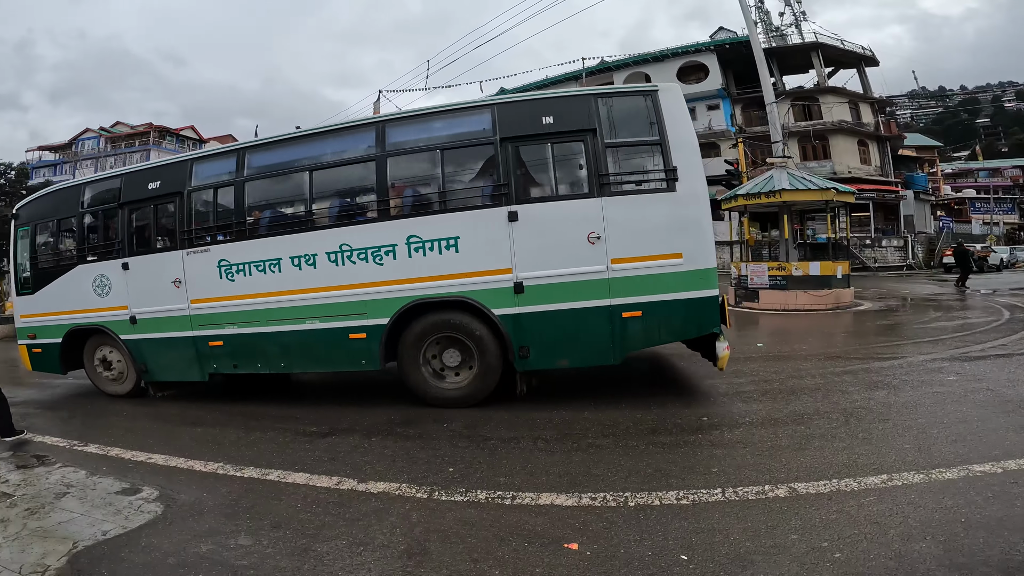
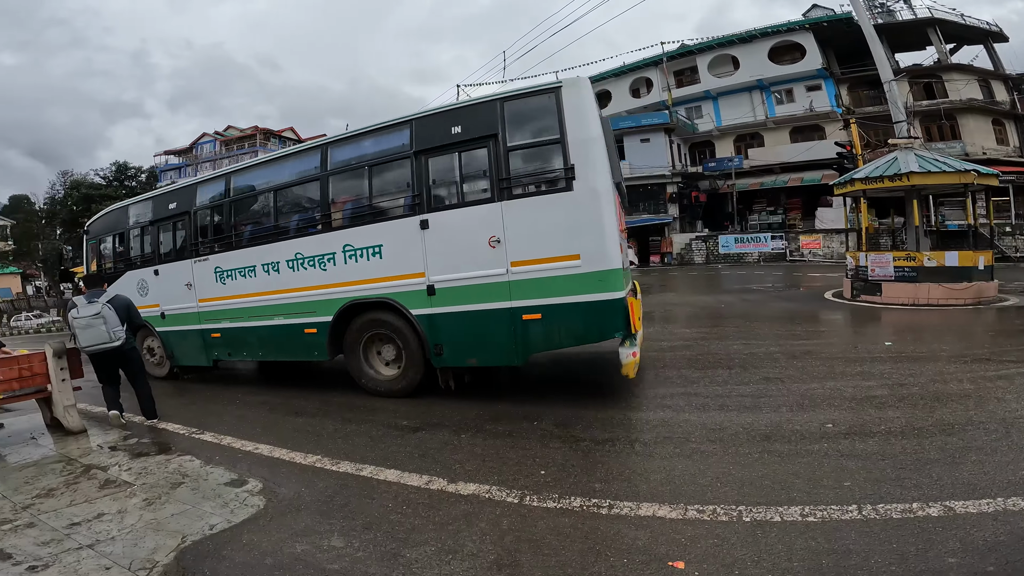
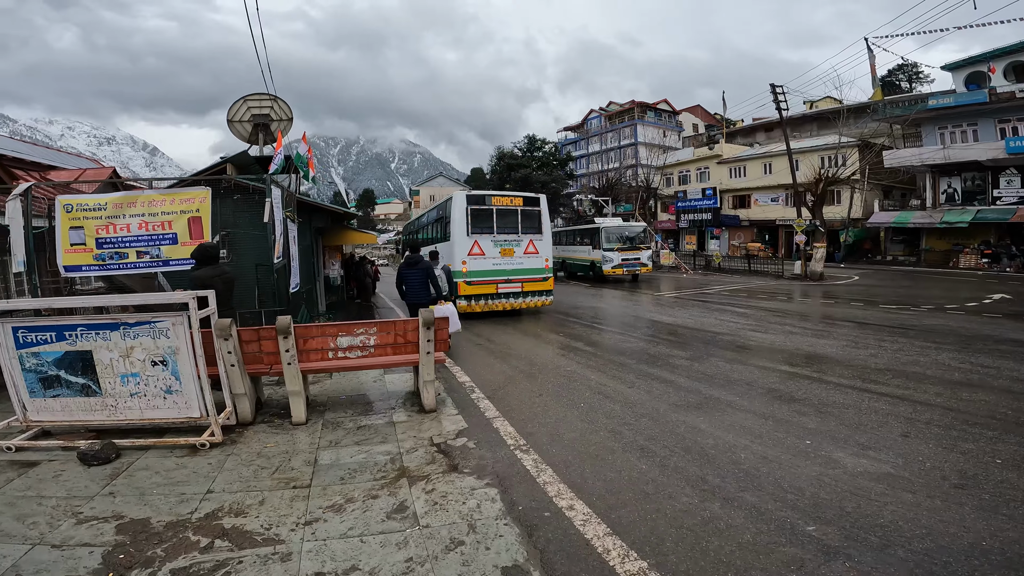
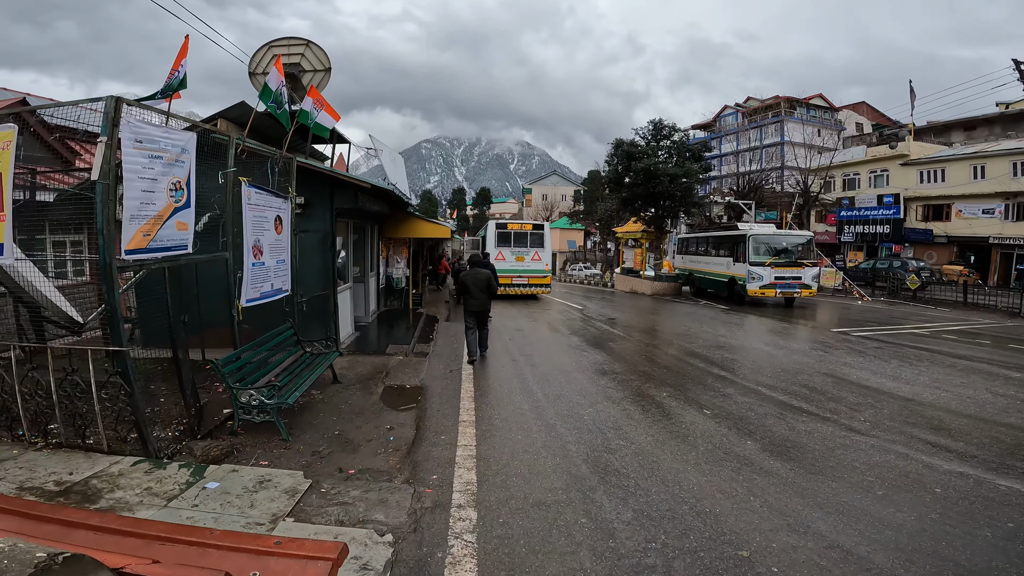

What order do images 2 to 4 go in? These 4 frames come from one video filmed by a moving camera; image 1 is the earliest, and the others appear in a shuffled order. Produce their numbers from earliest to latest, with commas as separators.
2, 3, 4
